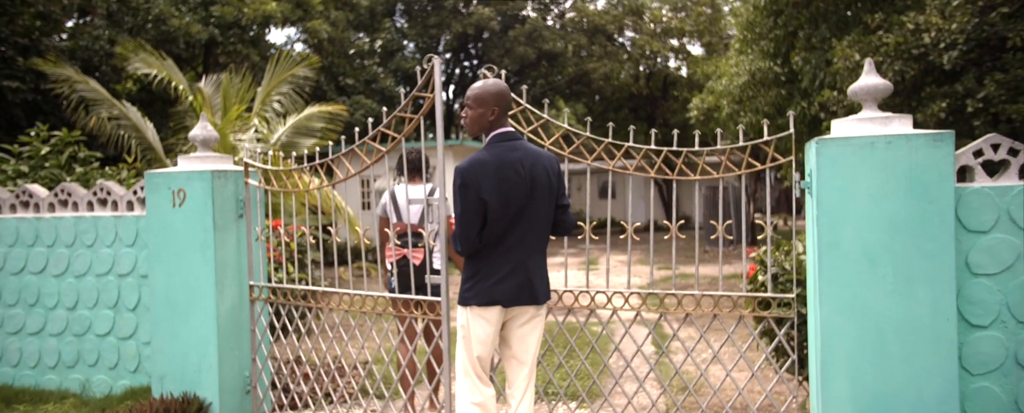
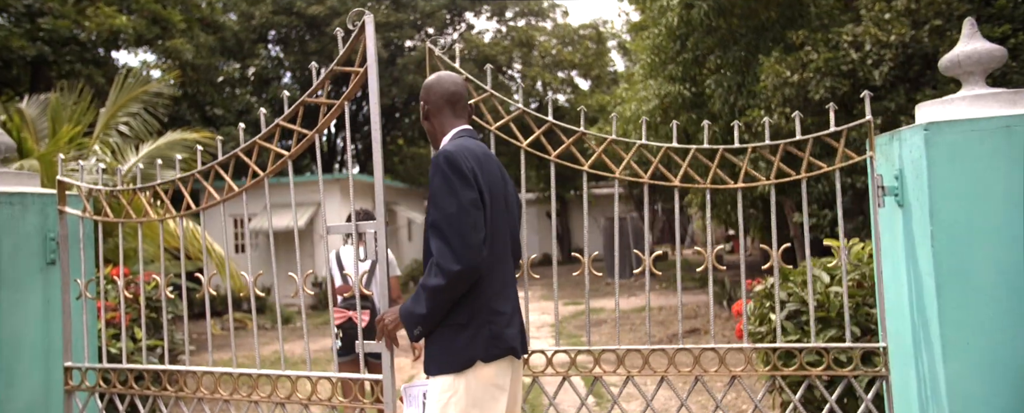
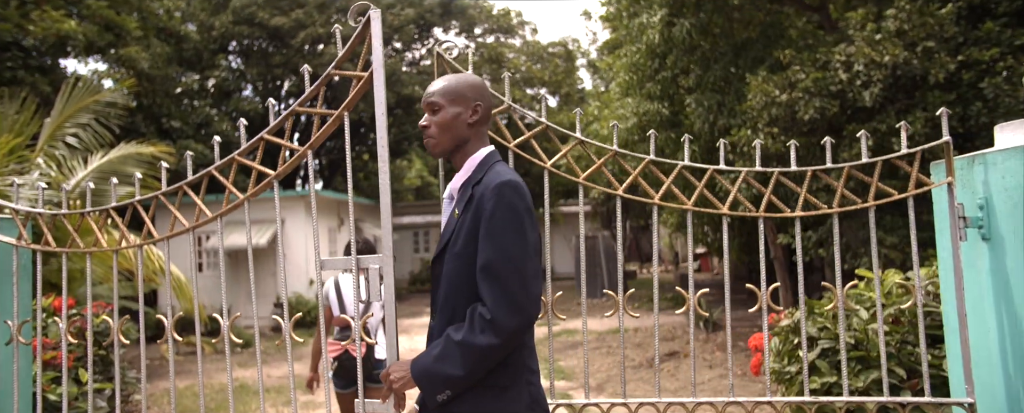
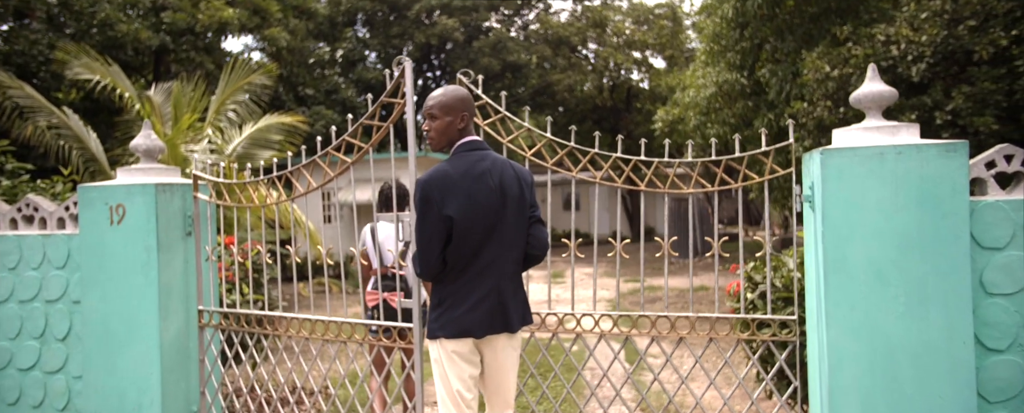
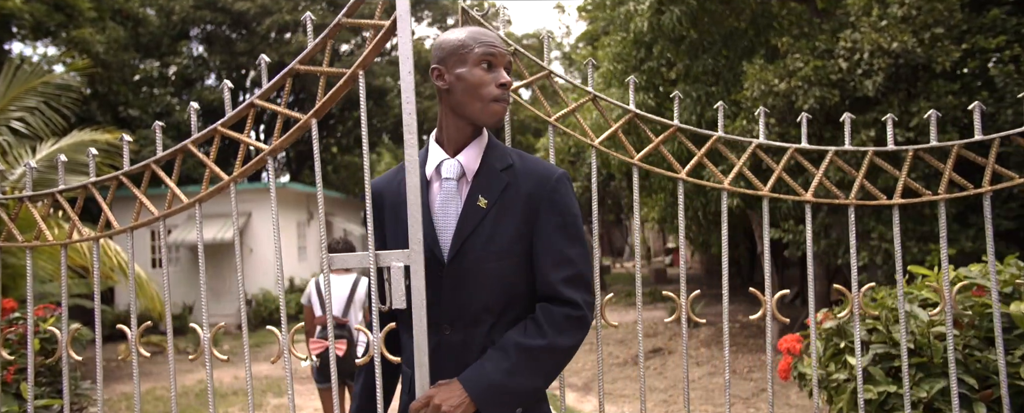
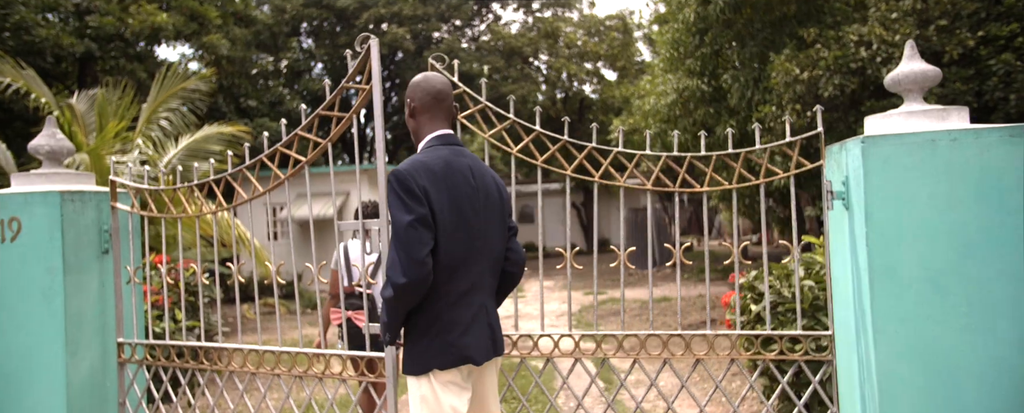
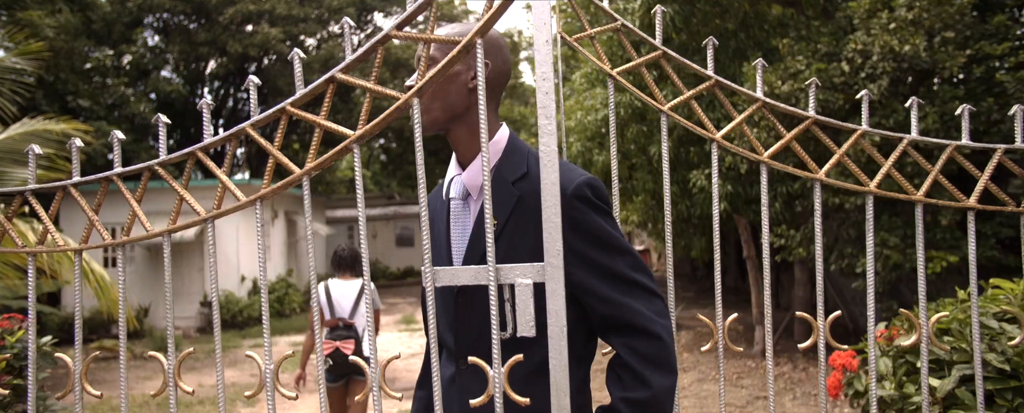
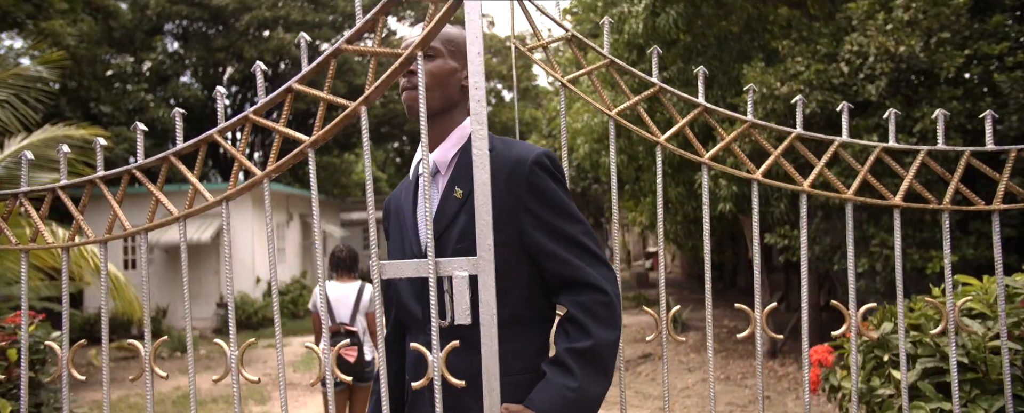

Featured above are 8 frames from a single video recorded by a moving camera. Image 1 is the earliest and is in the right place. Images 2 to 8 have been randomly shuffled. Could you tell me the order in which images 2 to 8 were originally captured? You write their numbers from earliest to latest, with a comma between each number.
4, 6, 2, 3, 5, 8, 7
